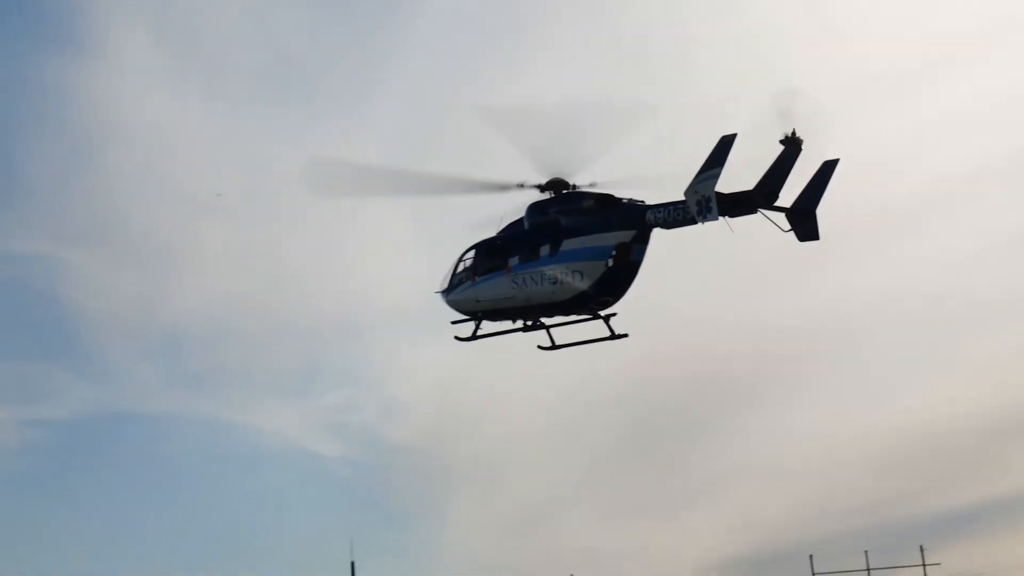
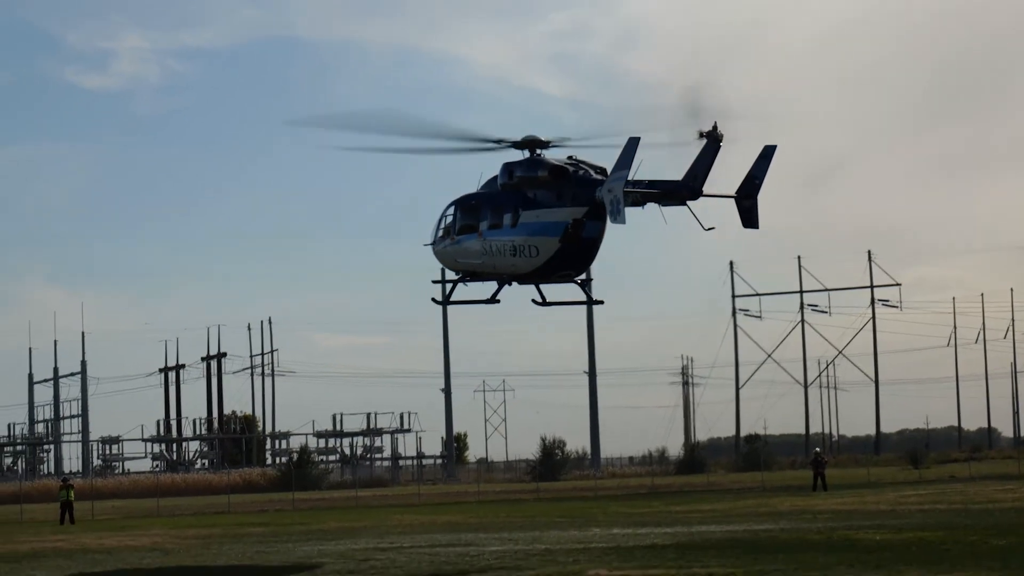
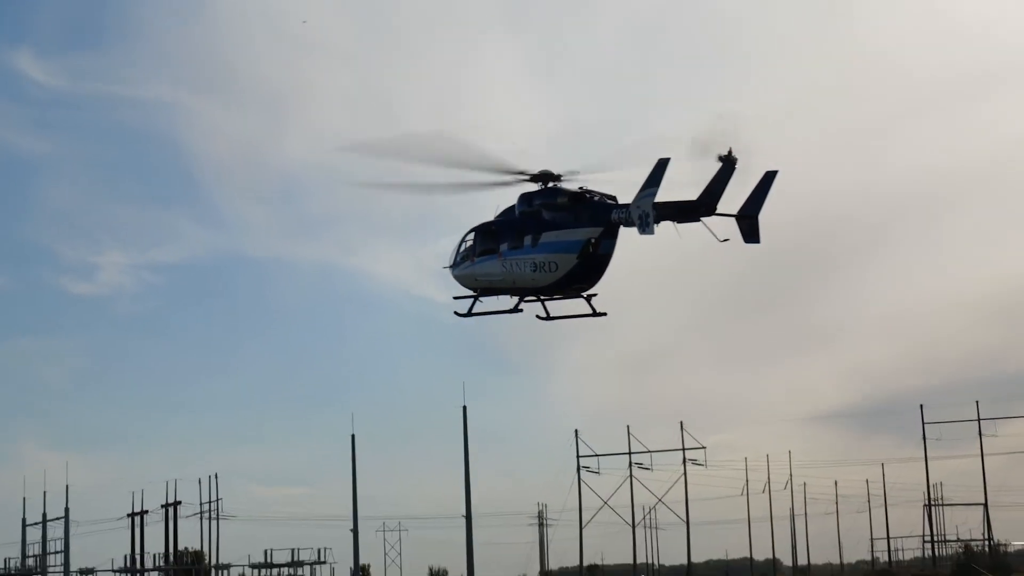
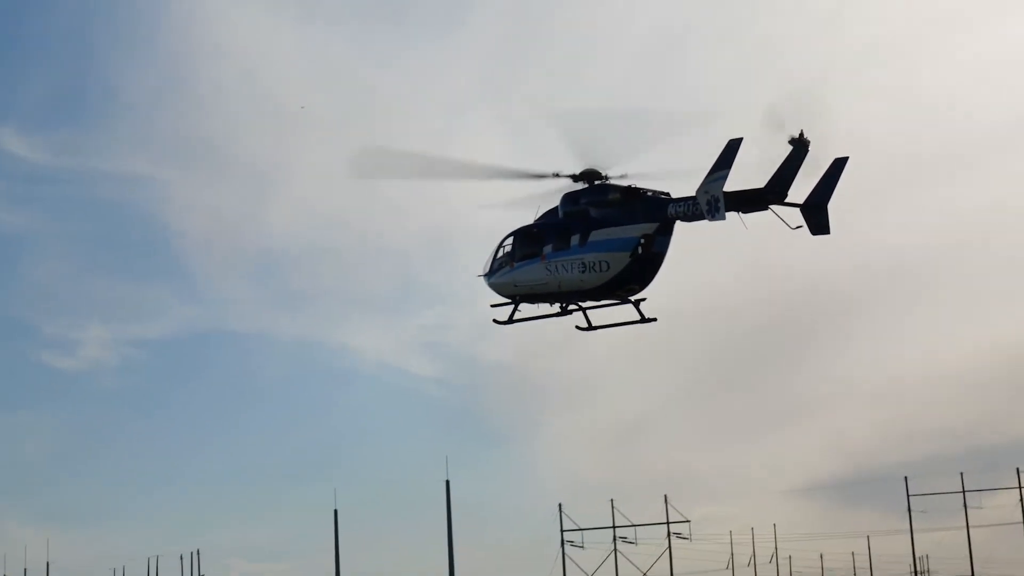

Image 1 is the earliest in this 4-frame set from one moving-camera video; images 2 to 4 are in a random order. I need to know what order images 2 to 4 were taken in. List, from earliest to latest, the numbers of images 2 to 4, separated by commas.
4, 3, 2
